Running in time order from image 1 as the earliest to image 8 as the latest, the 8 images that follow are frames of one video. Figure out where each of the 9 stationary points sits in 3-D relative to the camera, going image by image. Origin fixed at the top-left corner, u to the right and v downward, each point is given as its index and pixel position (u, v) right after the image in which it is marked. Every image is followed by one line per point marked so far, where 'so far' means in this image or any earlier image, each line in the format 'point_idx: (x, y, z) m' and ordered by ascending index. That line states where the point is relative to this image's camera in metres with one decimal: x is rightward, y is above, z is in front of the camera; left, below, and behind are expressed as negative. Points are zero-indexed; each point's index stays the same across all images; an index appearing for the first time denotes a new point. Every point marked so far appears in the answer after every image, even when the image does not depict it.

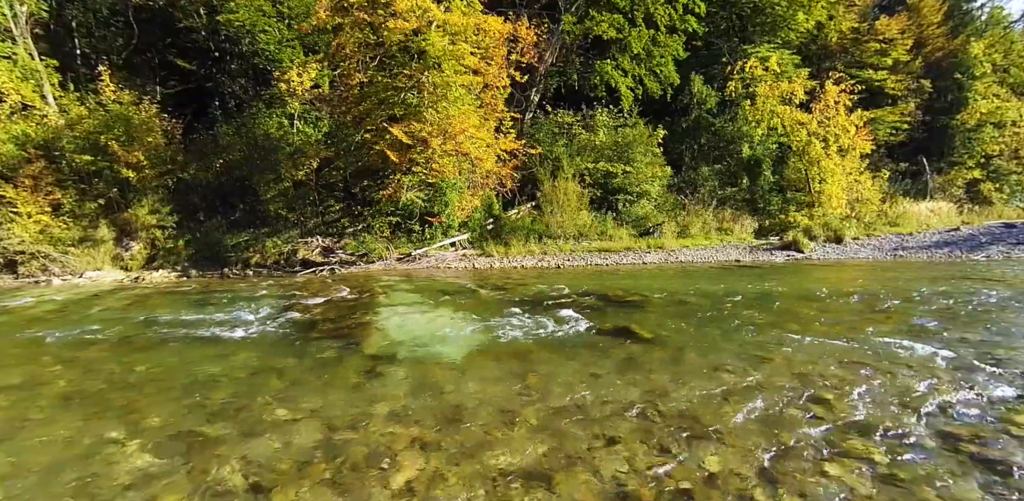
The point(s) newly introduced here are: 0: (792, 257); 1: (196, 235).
0: (+7.9, -0.2, +15.2) m
1: (-9.2, +0.5, +15.7) m
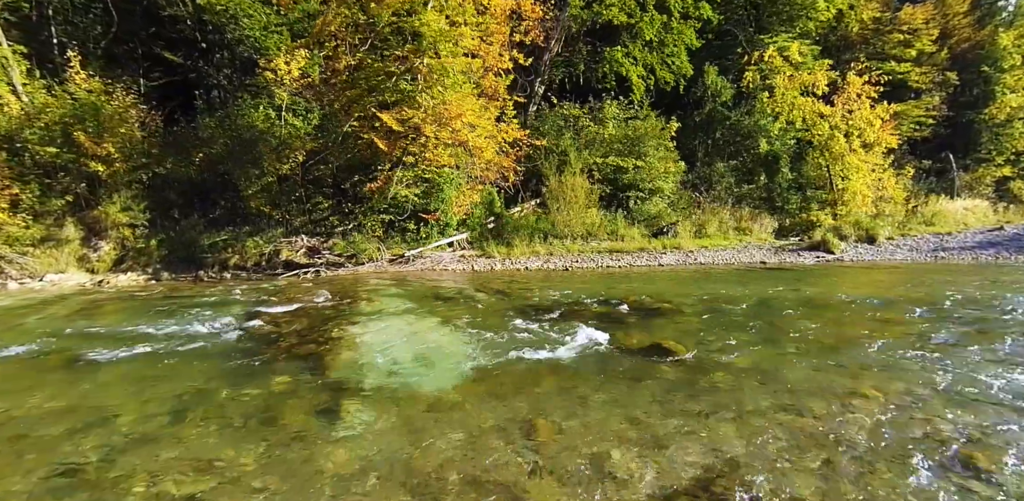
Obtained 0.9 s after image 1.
0: (+8.0, -0.2, +13.9) m
1: (-9.2, +0.4, +14.4) m
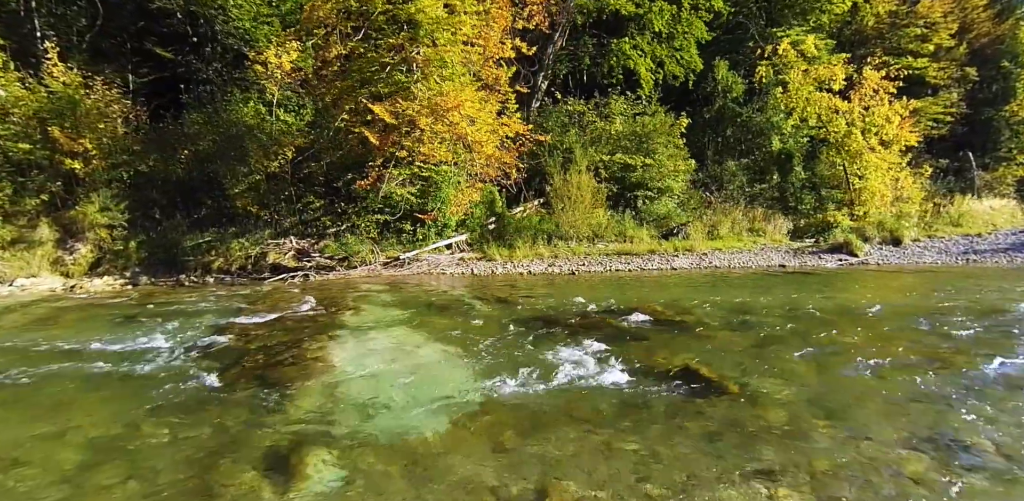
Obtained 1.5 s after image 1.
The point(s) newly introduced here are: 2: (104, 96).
0: (+8.1, -0.3, +13.0) m
1: (-9.1, +0.4, +13.6) m
2: (-11.0, +4.2, +14.5) m
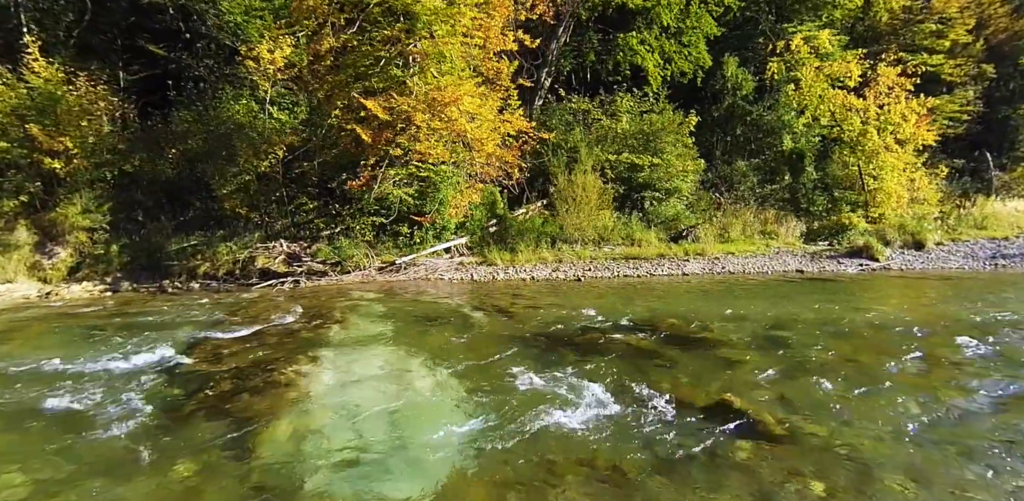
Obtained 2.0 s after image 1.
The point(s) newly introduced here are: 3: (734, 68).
0: (+8.1, -0.4, +12.3) m
1: (-9.1, +0.3, +12.9) m
2: (-10.9, +4.1, +13.8) m
3: (+8.1, +6.7, +19.6) m
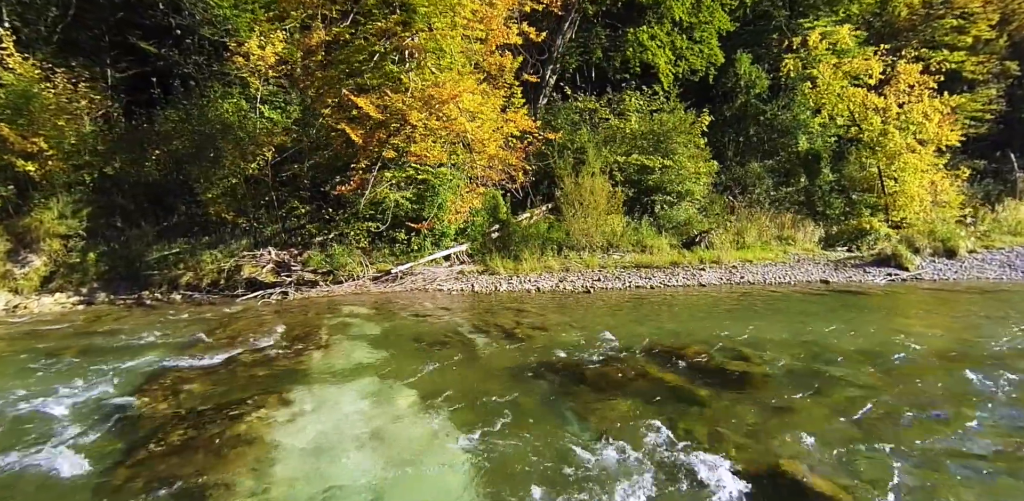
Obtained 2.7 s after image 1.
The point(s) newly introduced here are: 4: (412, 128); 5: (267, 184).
0: (+8.2, -0.6, +11.5) m
1: (-9.0, +0.1, +12.2) m
2: (-10.8, +3.9, +13.0) m
3: (+8.2, +6.5, +18.8) m
4: (-2.2, +2.6, +11.8) m
5: (-5.8, +1.6, +12.8) m
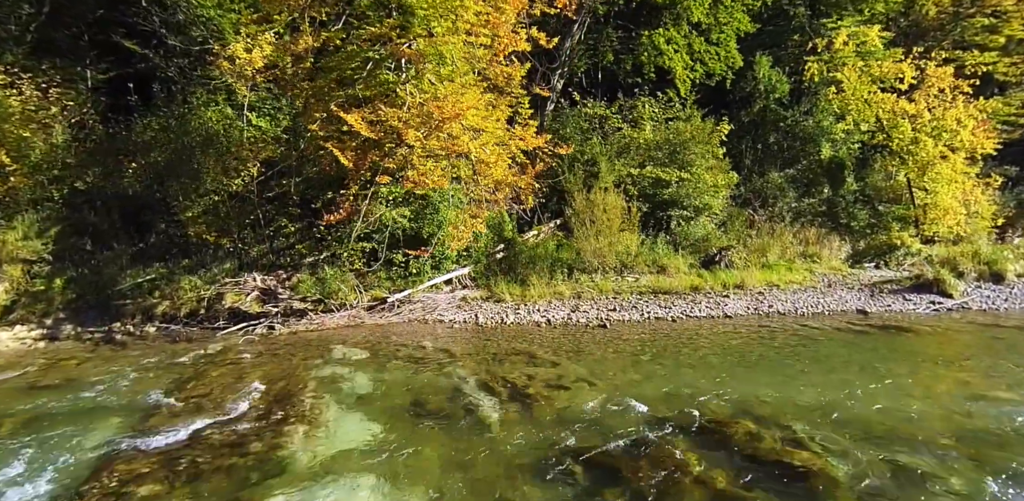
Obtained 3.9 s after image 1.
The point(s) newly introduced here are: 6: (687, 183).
0: (+8.3, -1.1, +10.5) m
1: (-8.8, -0.4, +11.1) m
2: (-10.7, +3.4, +12.0) m
3: (+8.3, +6.0, +17.7) m
4: (-2.0, +2.1, +10.7) m
5: (-5.7, +1.1, +11.8) m
6: (+4.5, +1.8, +13.9) m
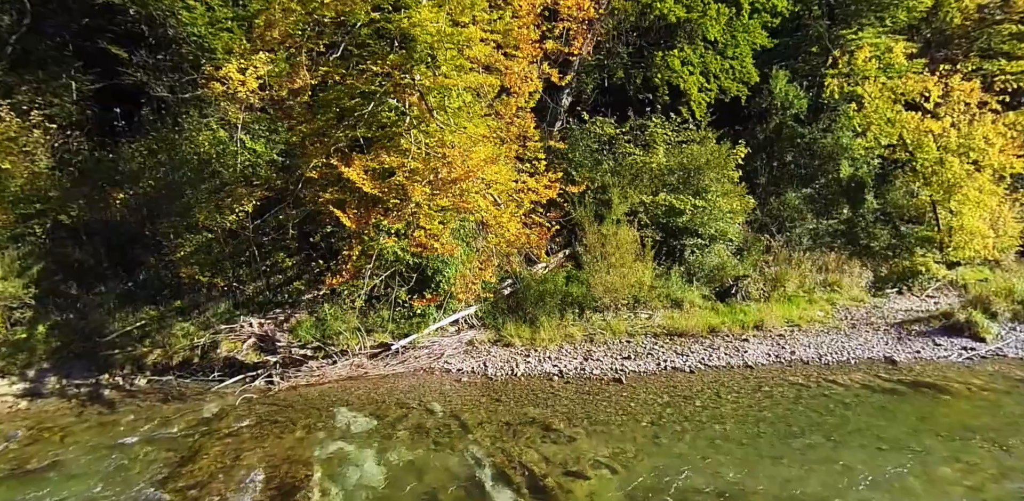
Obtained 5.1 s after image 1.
0: (+8.5, -2.0, +10.0) m
1: (-8.6, -1.2, +10.6) m
2: (-10.5, +2.6, +11.3) m
3: (+8.5, +5.4, +17.0) m
4: (-1.8, +1.3, +10.1) m
5: (-5.5, +0.3, +11.2) m
6: (+4.7, +1.0, +13.3) m
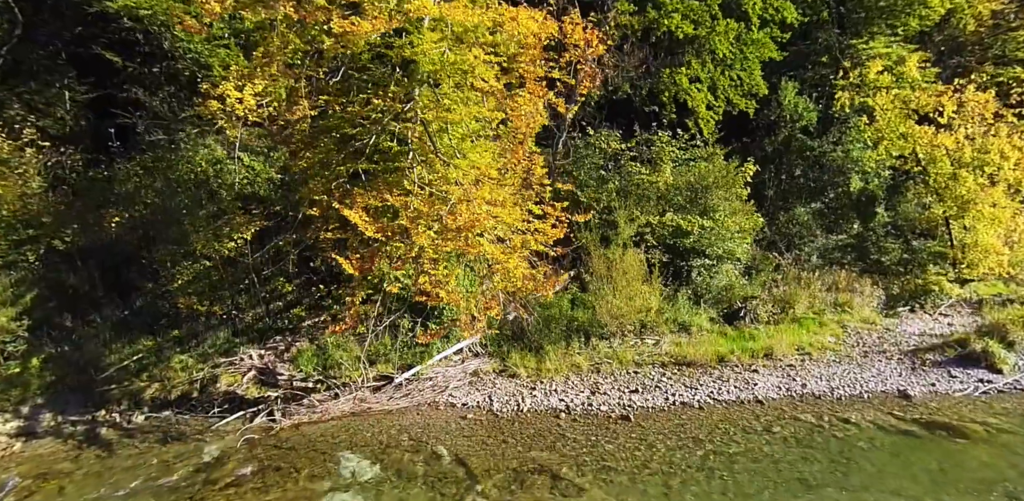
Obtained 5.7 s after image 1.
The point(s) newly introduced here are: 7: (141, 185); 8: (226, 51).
0: (+8.6, -2.6, +9.8) m
1: (-8.5, -1.8, +10.4) m
2: (-10.4, +2.0, +11.0) m
3: (+8.6, +4.9, +16.6) m
4: (-1.7, +0.7, +9.8) m
5: (-5.4, -0.3, +10.9) m
6: (+4.8, +0.5, +13.0) m
7: (-7.7, +1.3, +11.0) m
8: (-7.0, +4.9, +13.2) m
